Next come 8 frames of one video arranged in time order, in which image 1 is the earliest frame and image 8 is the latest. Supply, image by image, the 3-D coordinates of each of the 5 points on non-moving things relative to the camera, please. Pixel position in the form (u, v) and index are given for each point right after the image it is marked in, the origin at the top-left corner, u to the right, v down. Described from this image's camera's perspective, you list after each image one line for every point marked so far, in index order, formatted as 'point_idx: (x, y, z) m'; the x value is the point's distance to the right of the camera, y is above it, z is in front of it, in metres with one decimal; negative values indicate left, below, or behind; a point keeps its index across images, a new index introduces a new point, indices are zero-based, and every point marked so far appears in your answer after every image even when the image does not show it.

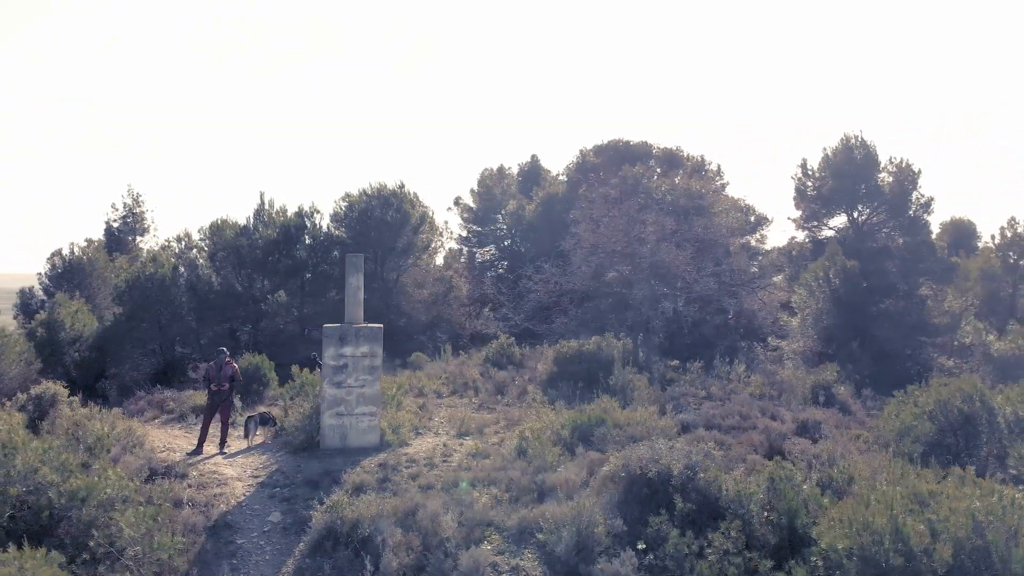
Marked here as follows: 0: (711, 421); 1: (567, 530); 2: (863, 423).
0: (+3.5, -2.4, +13.7) m
1: (+0.7, -2.8, +8.7) m
2: (+6.9, -2.6, +15.2) m
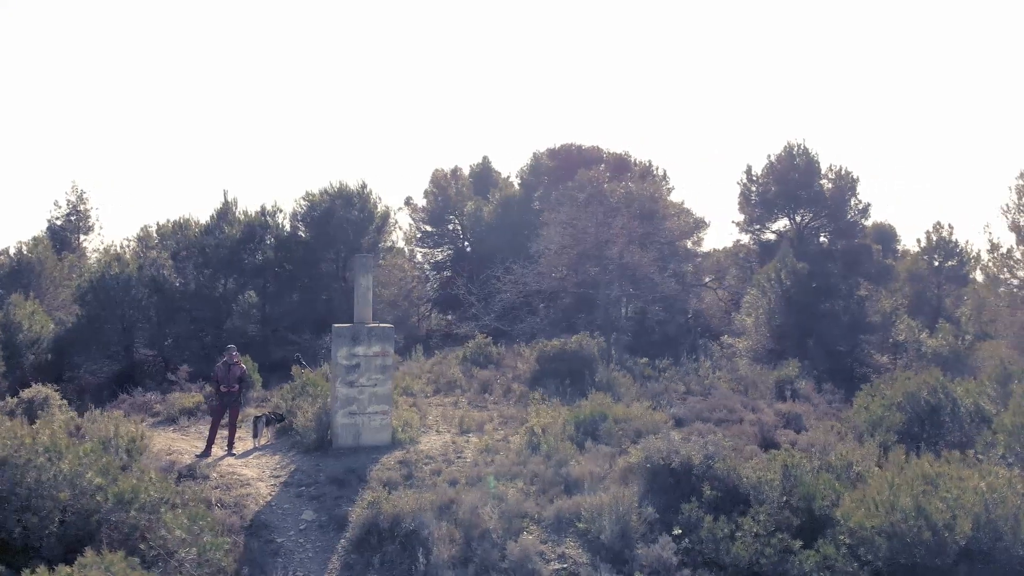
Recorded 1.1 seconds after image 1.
0: (+3.5, -2.4, +14.4) m
1: (+1.2, -2.8, +9.1) m
2: (+6.7, -2.6, +16.2) m
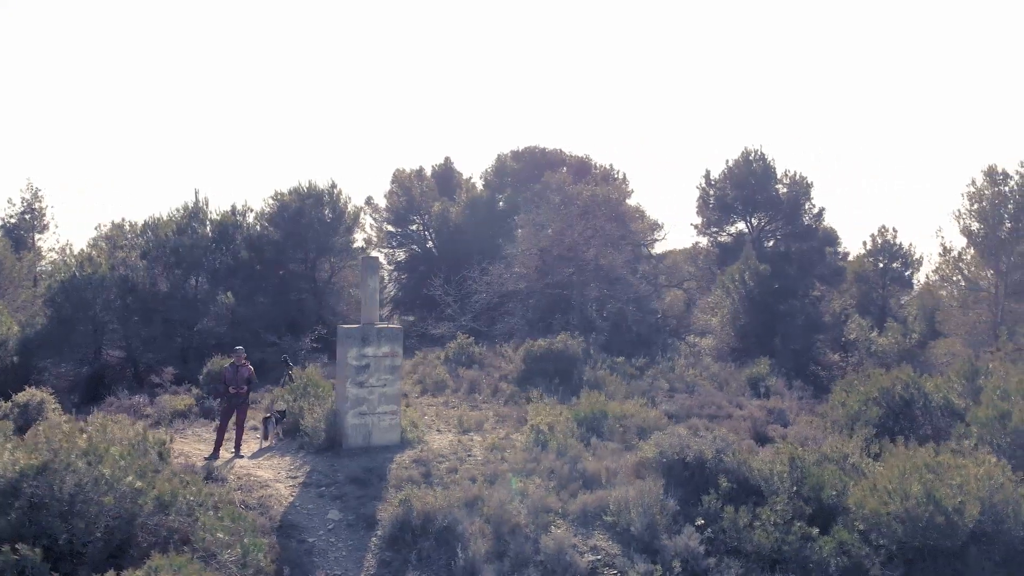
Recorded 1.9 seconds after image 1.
0: (+3.5, -2.4, +14.9) m
1: (+1.6, -2.8, +9.5) m
2: (+6.6, -2.6, +16.9) m
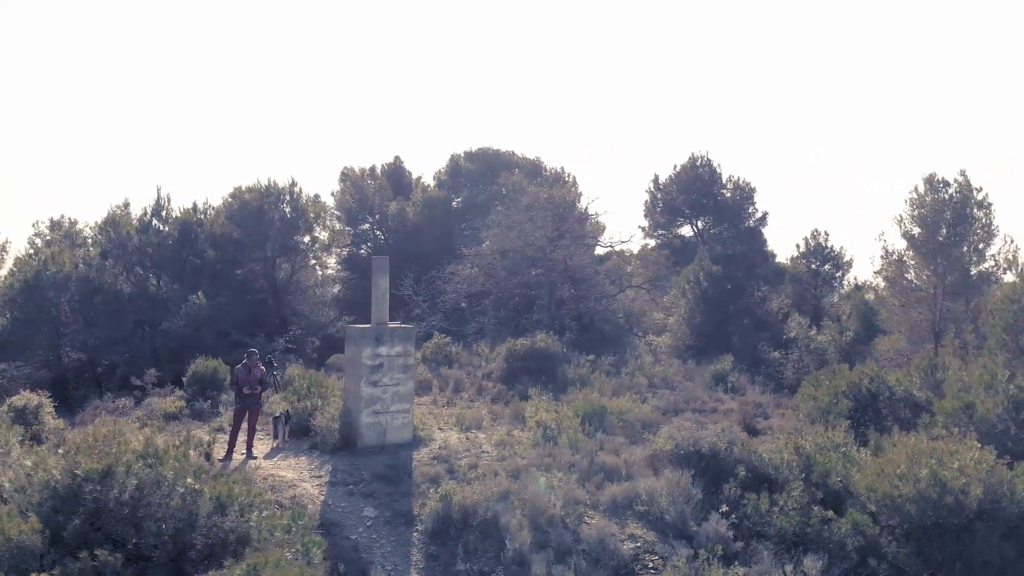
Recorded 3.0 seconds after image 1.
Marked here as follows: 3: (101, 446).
0: (+3.4, -2.4, +15.6) m
1: (+2.0, -2.8, +10.0) m
2: (+6.3, -2.7, +17.9) m
3: (-4.3, -1.7, +8.1) m
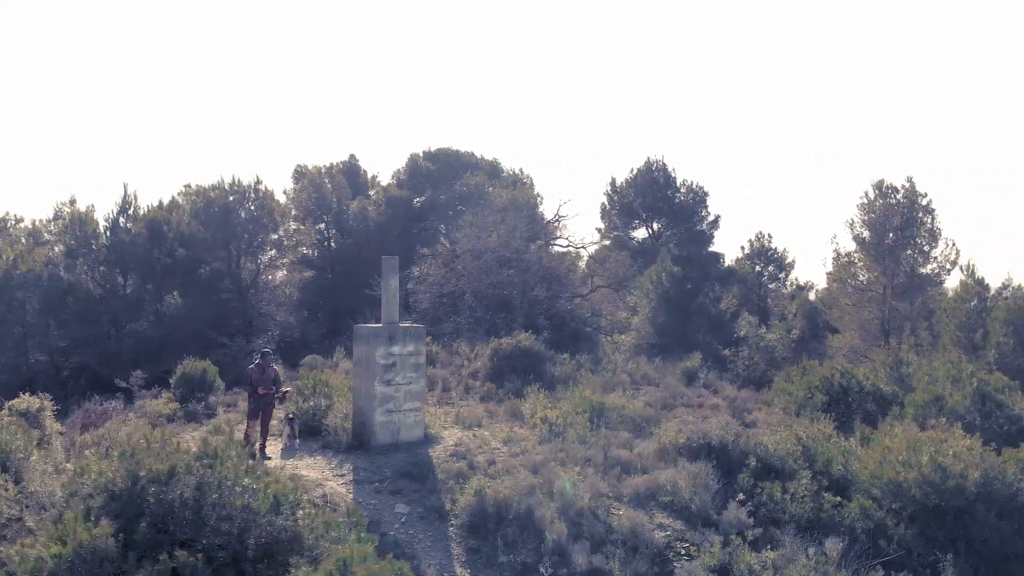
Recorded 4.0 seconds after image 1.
0: (+3.3, -2.4, +16.1) m
1: (+2.4, -2.8, +10.4) m
2: (+5.9, -2.7, +18.7) m
3: (-3.7, -1.7, +8.0) m
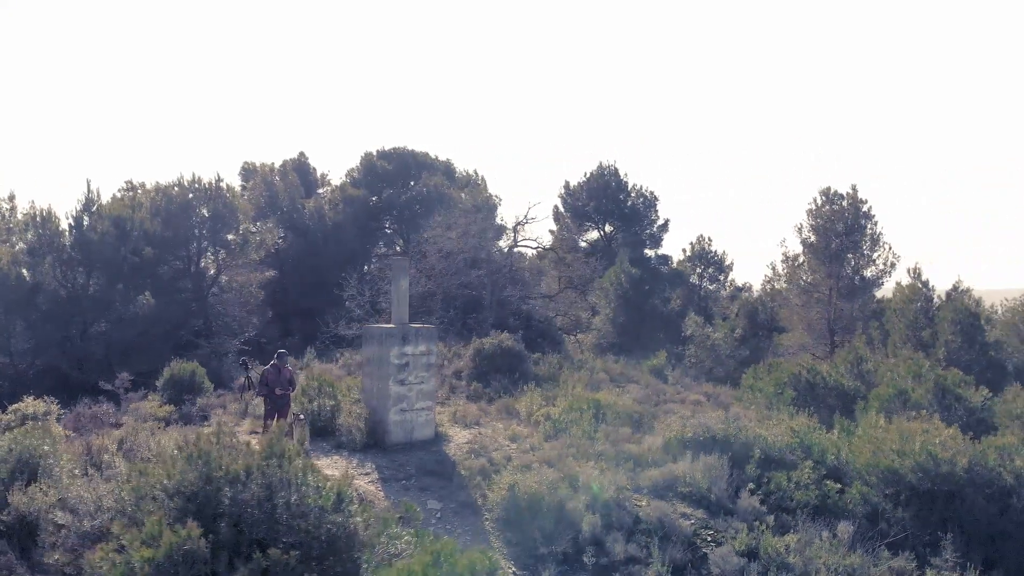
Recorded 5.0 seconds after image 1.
0: (+3.1, -2.4, +16.8) m
1: (+2.8, -2.8, +11.0) m
2: (+5.5, -2.7, +19.6) m
3: (-3.1, -1.7, +8.0) m
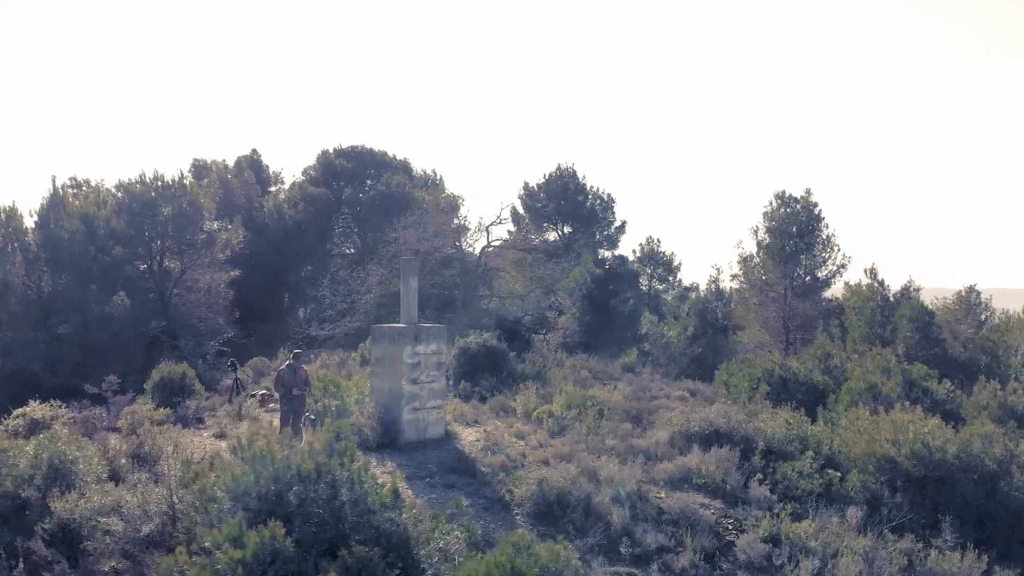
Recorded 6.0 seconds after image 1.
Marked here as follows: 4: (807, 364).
0: (+2.9, -2.4, +17.3) m
1: (+3.1, -2.8, +11.5) m
2: (+5.0, -2.7, +20.3) m
3: (-2.5, -1.7, +8.0) m
4: (+7.7, -2.0, +20.0) m
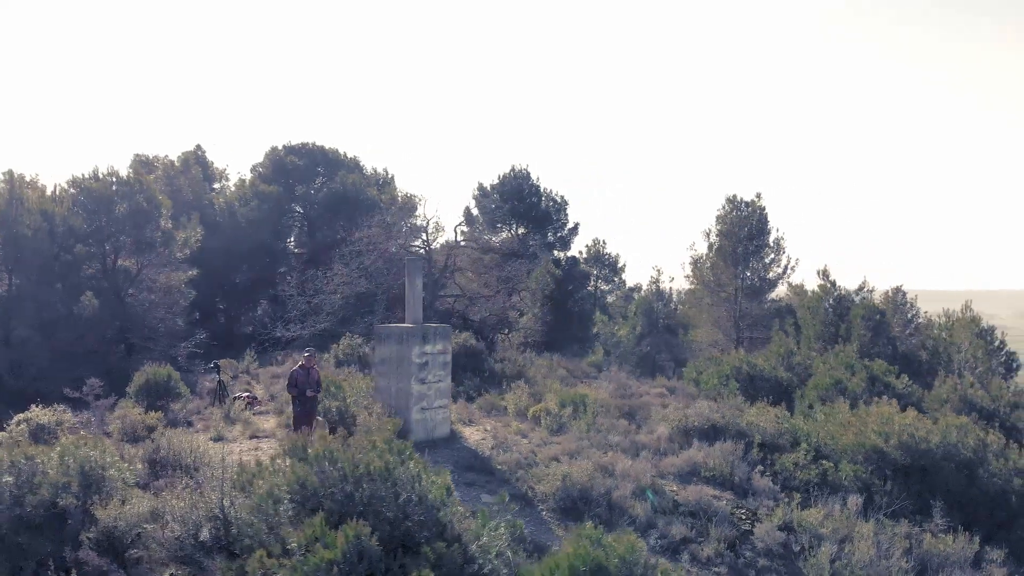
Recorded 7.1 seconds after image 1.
0: (+2.6, -2.4, +17.7) m
1: (+3.3, -2.8, +12.0) m
2: (+4.4, -2.7, +20.9) m
3: (-1.9, -1.7, +7.9) m
4: (+7.1, -2.0, +20.9) m
